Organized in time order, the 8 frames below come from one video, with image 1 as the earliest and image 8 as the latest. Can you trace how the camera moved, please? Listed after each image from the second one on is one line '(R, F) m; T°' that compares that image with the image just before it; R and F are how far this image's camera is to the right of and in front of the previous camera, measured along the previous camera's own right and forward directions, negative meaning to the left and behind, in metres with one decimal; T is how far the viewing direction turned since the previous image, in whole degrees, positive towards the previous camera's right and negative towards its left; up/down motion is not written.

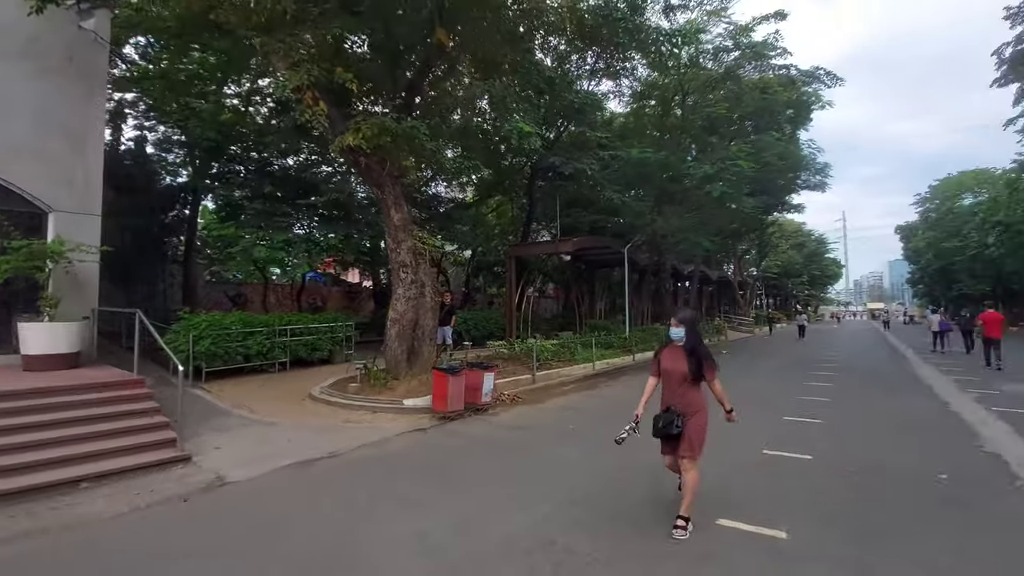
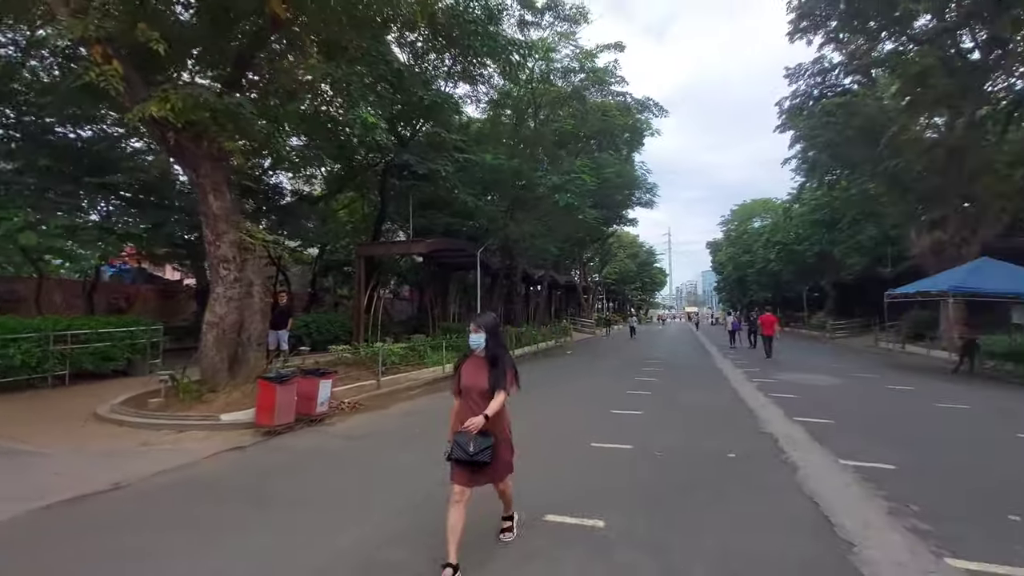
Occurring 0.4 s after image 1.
(+0.3, +0.2) m; +16°
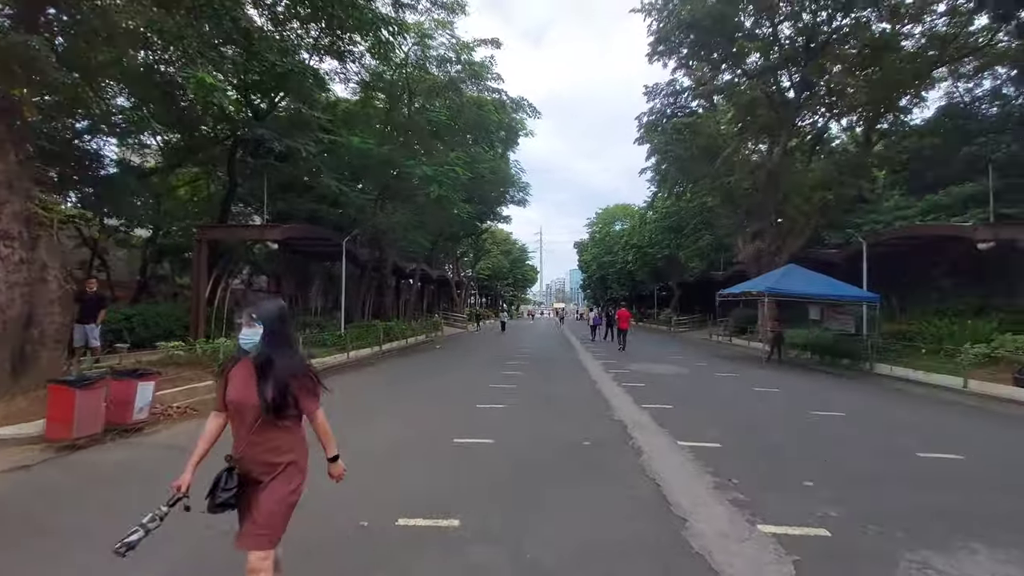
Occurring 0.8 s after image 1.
(+0.2, +0.2) m; +14°
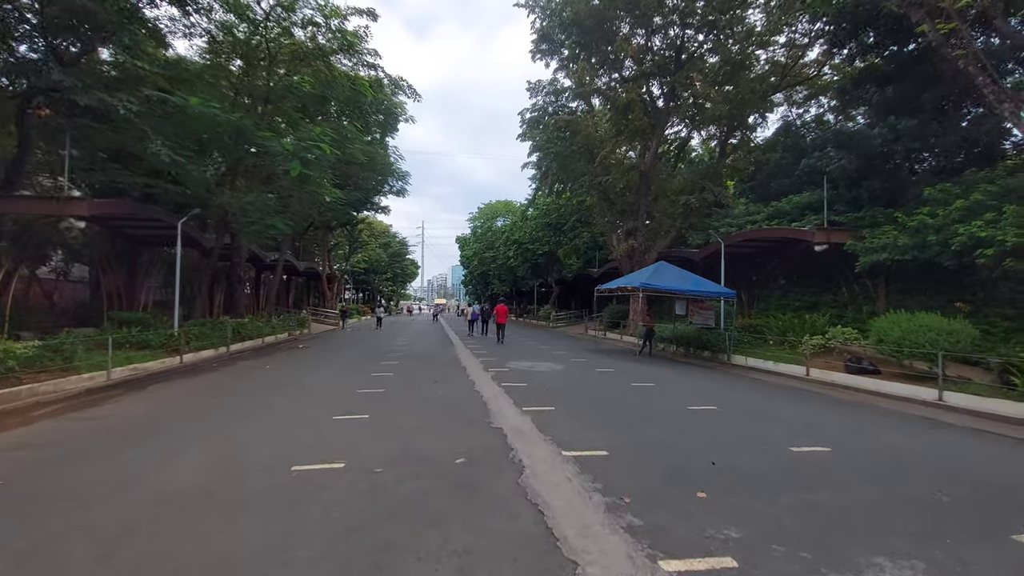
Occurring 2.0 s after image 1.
(+0.3, +1.2) m; +13°
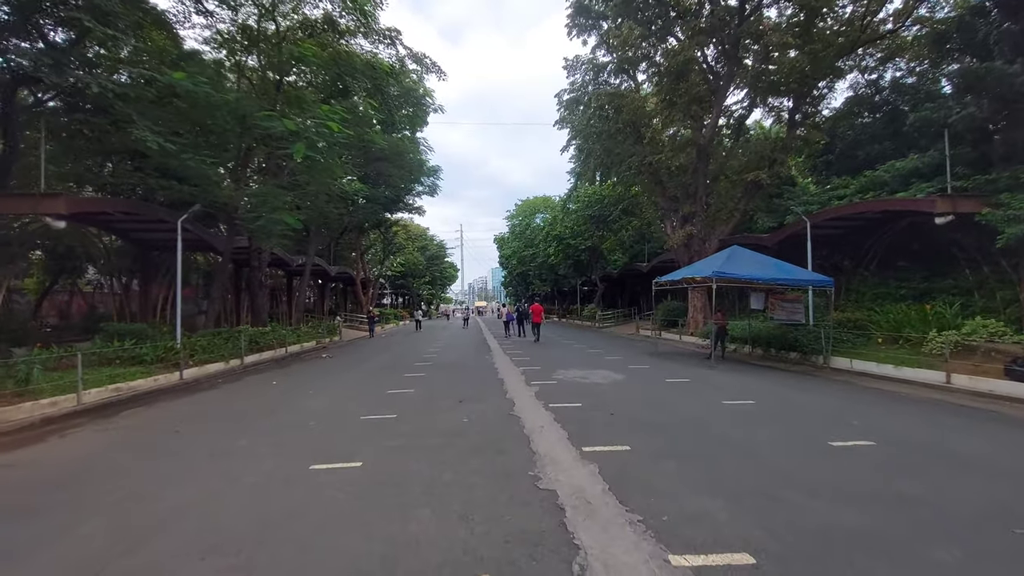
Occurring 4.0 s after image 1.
(-0.1, +2.9) m; -5°
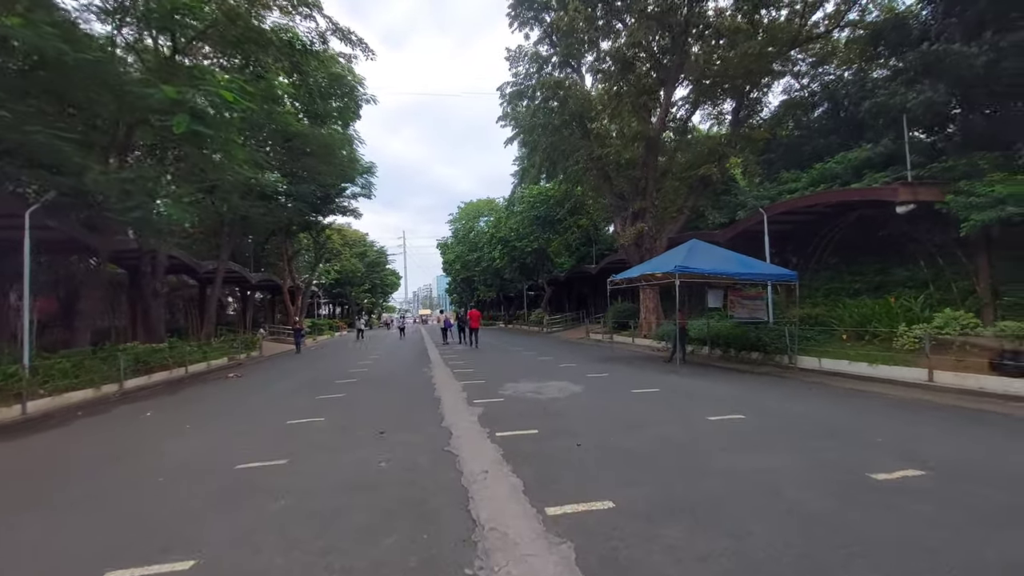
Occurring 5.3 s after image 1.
(+0.2, +2.1) m; +6°
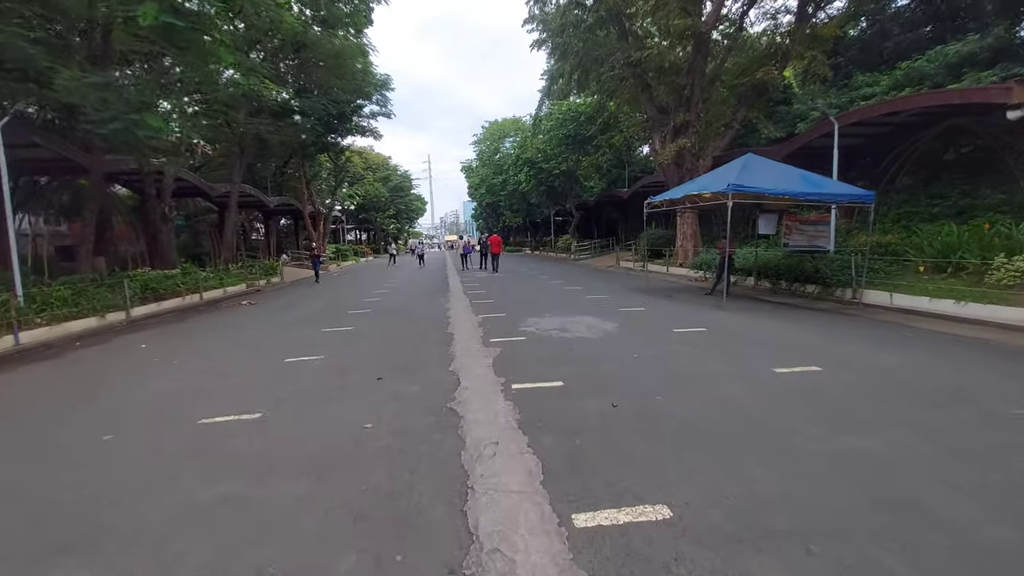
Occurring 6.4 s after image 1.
(+0.1, +1.5) m; -3°
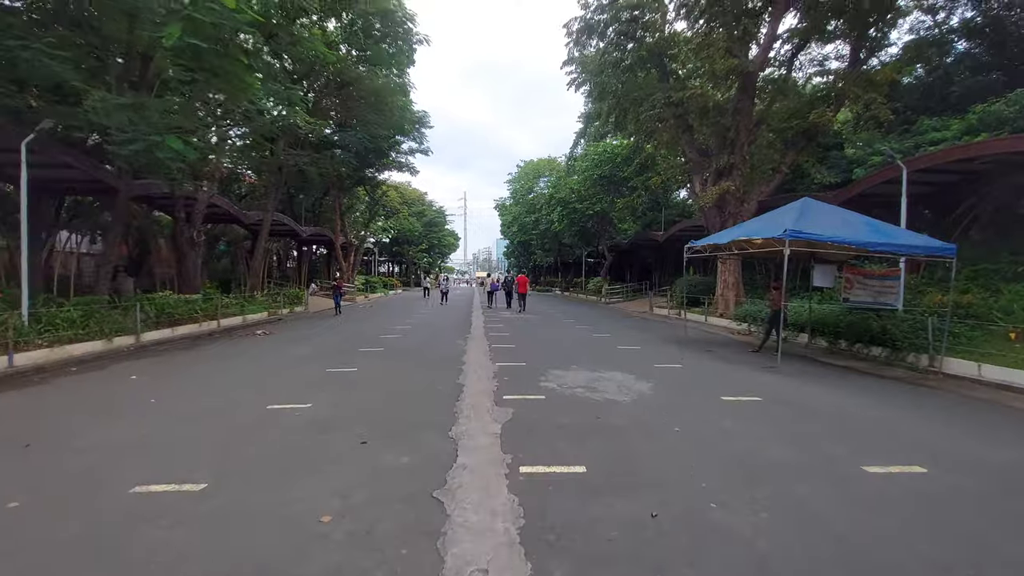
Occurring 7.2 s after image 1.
(+0.1, +1.1) m; -4°
